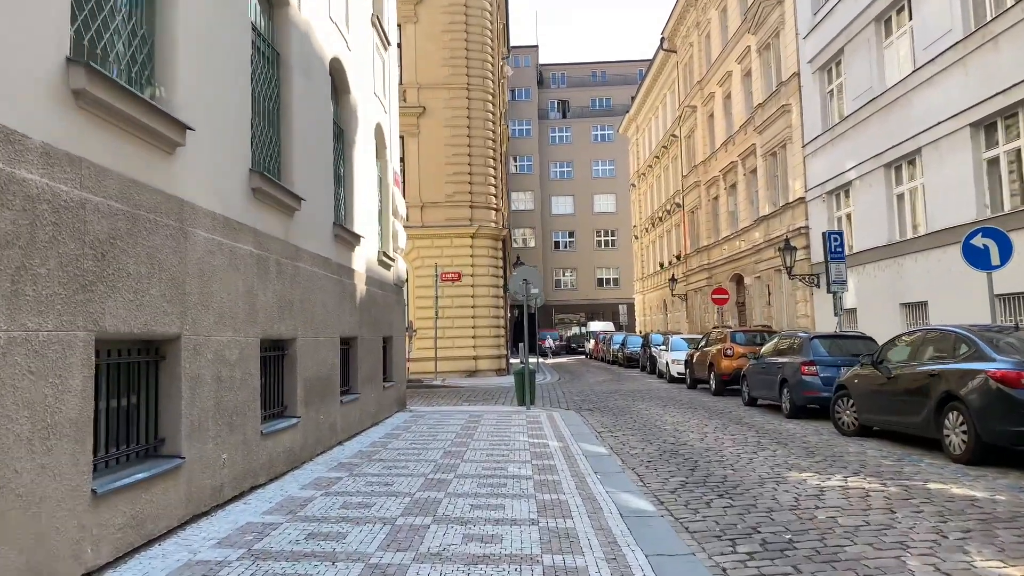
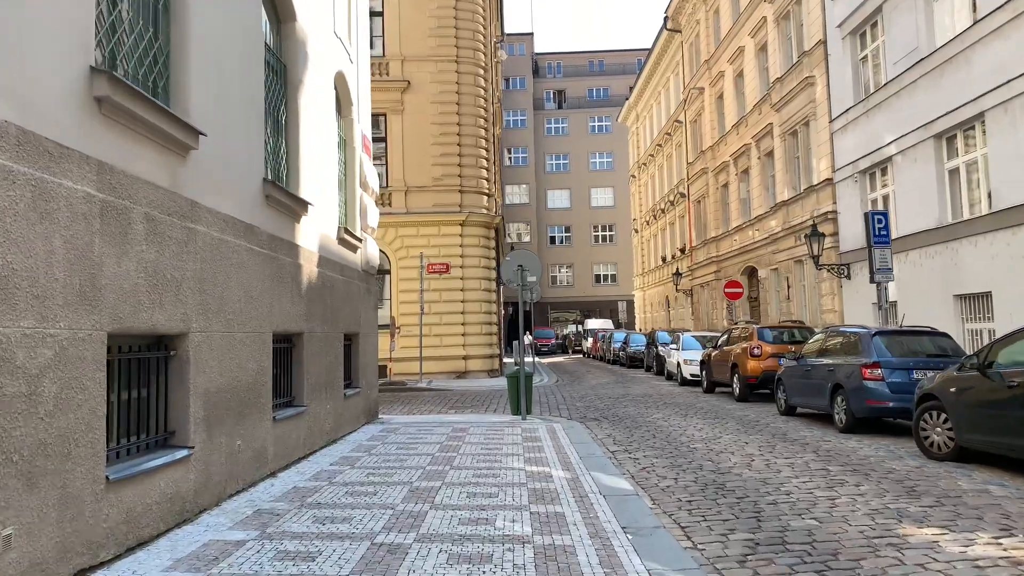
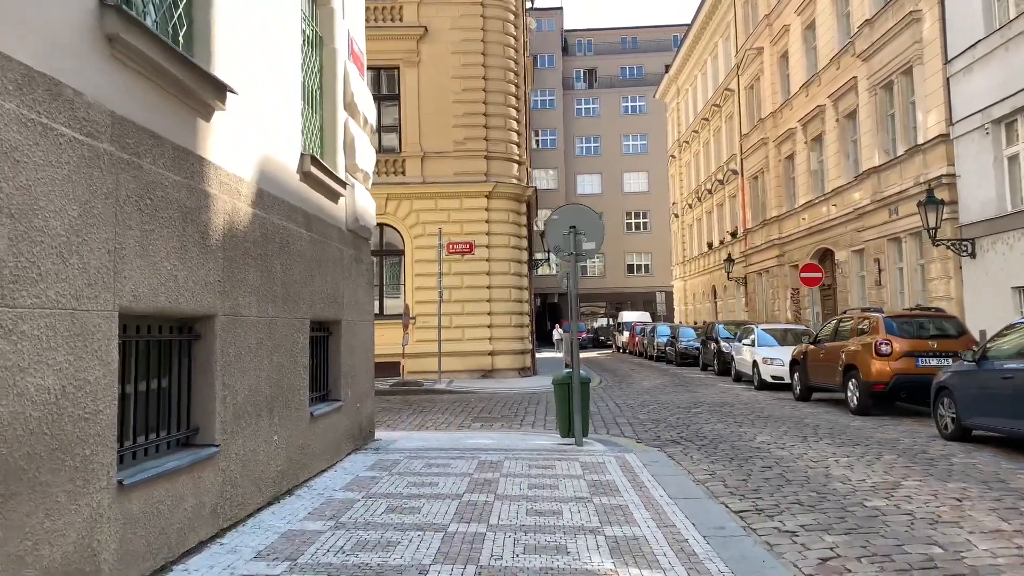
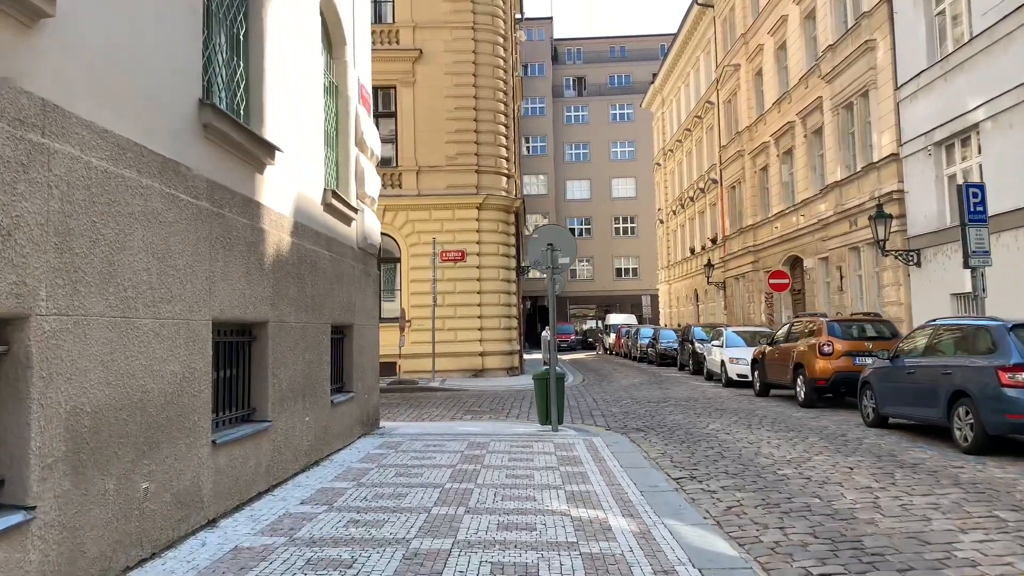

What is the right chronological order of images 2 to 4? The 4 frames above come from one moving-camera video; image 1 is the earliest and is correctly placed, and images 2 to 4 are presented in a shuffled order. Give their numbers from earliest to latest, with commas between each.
2, 4, 3
